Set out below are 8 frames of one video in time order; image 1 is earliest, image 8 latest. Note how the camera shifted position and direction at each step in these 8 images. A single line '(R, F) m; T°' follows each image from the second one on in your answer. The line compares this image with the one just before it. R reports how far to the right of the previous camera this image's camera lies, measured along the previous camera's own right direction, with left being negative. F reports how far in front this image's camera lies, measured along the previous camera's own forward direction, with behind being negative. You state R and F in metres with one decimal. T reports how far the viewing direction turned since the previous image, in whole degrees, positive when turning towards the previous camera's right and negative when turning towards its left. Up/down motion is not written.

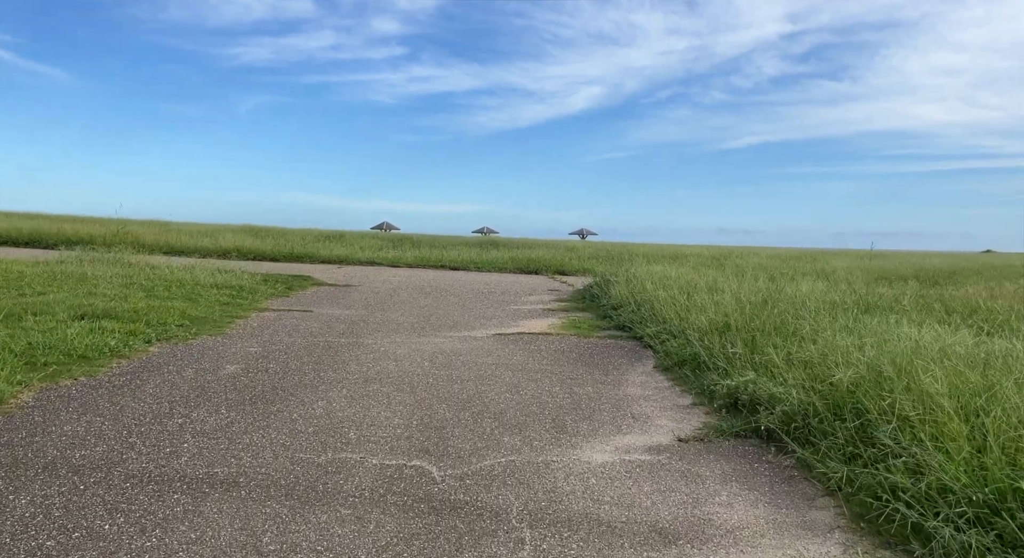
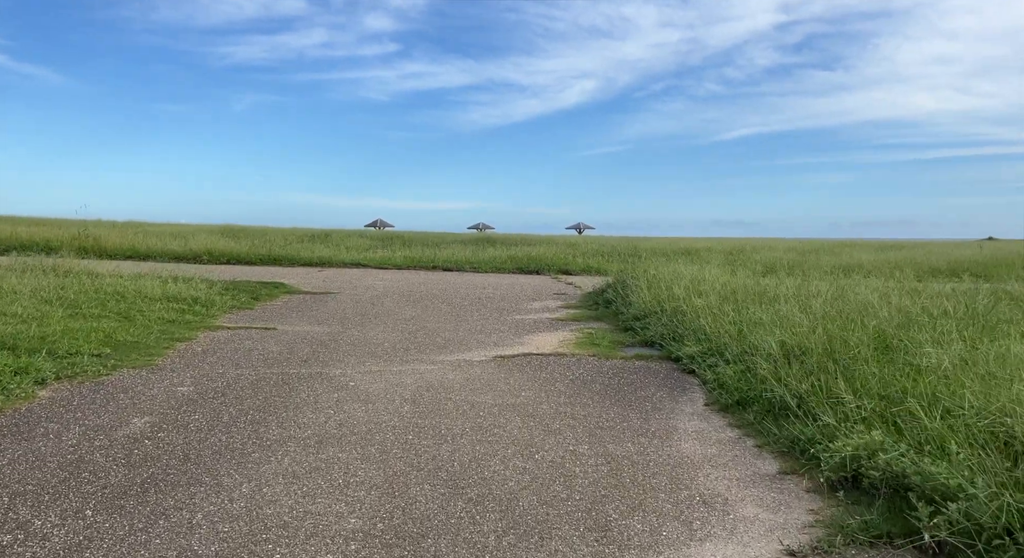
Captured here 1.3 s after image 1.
(-0.1, +1.4) m; 0°
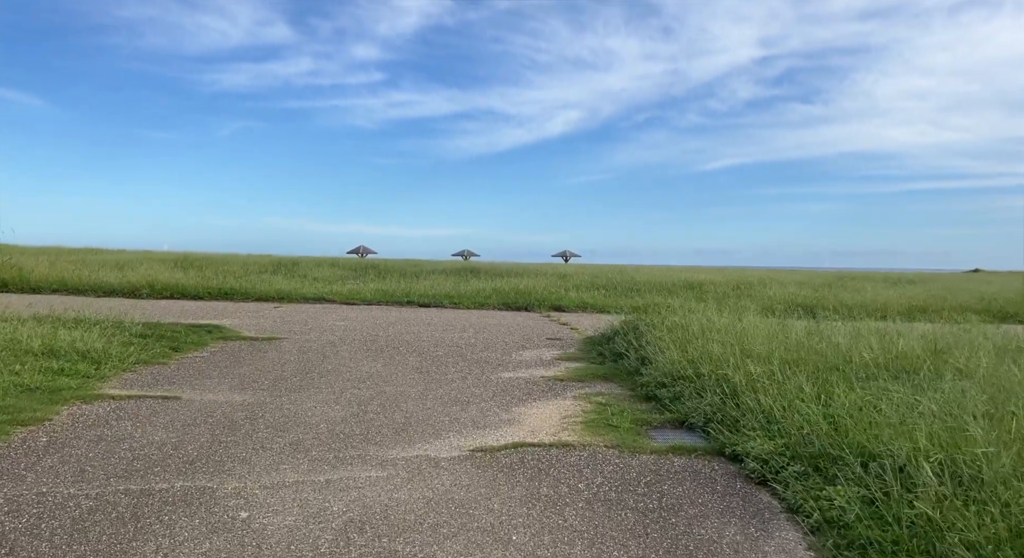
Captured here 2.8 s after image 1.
(0.0, +1.7) m; +1°
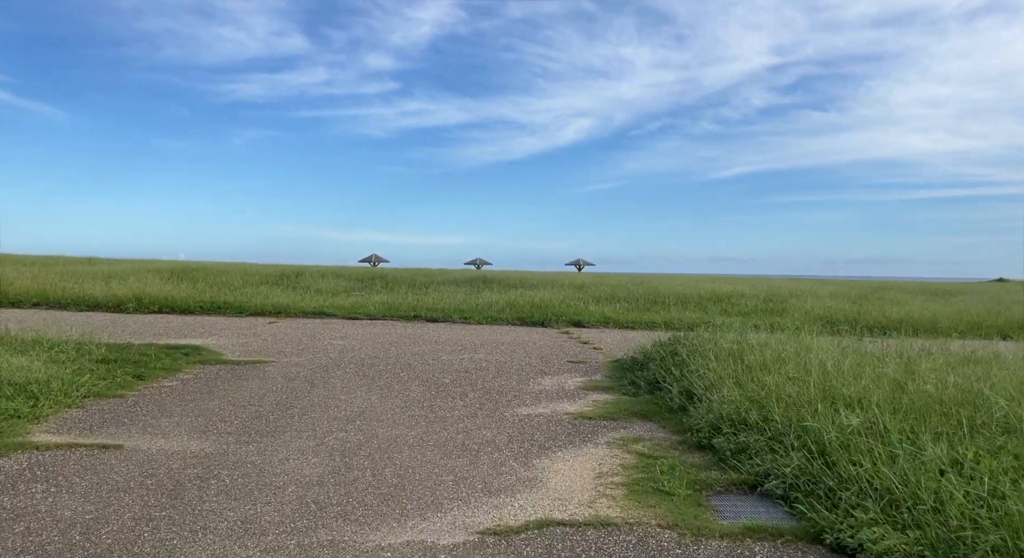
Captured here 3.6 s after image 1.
(0.0, +1.0) m; -1°
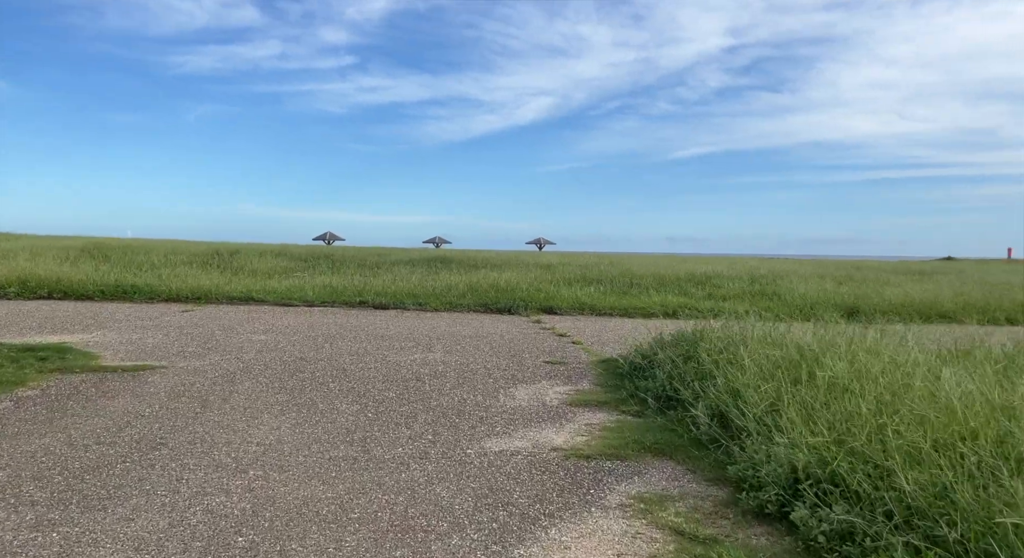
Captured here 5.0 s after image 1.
(0.0, +1.5) m; +4°
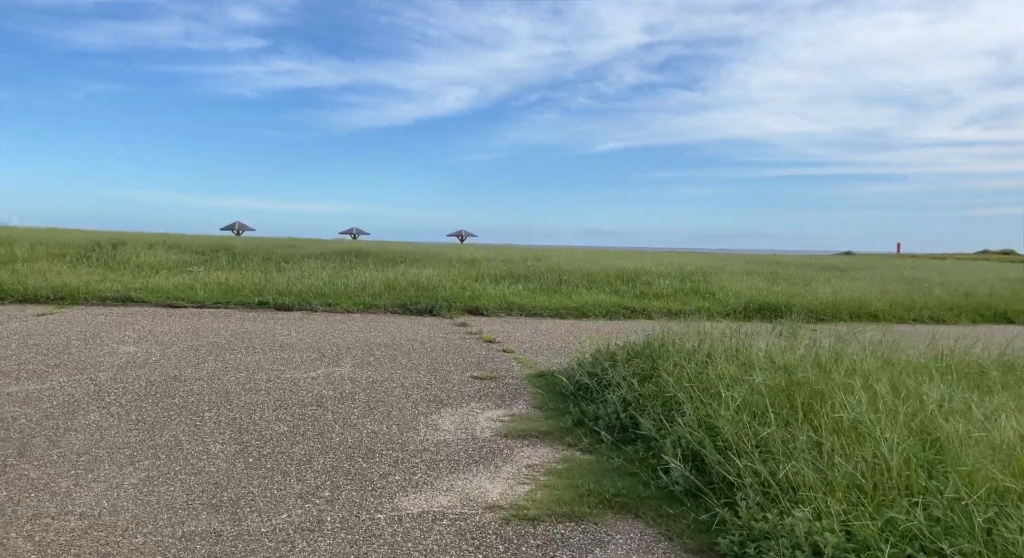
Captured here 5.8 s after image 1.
(0.0, +0.9) m; +7°
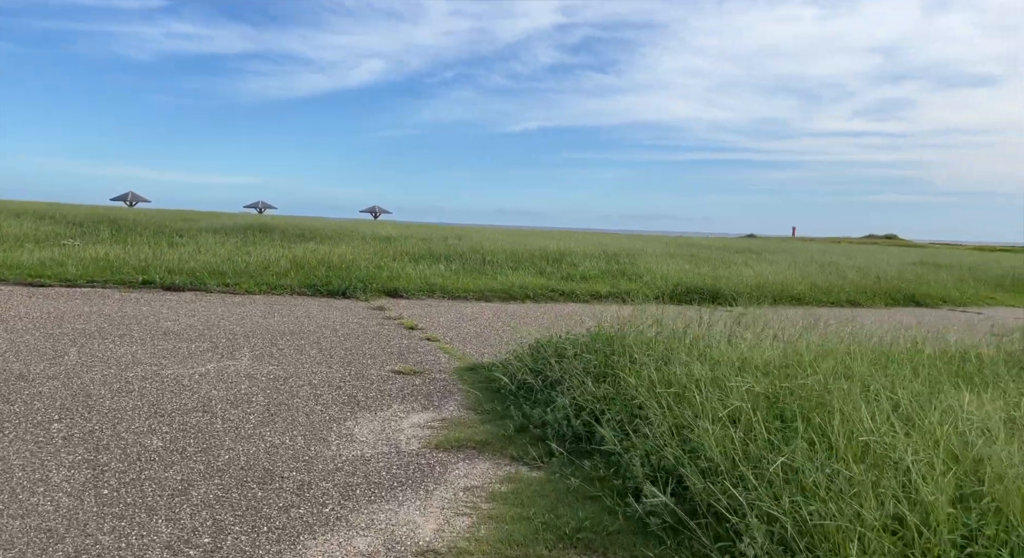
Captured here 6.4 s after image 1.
(-0.1, +0.6) m; +7°
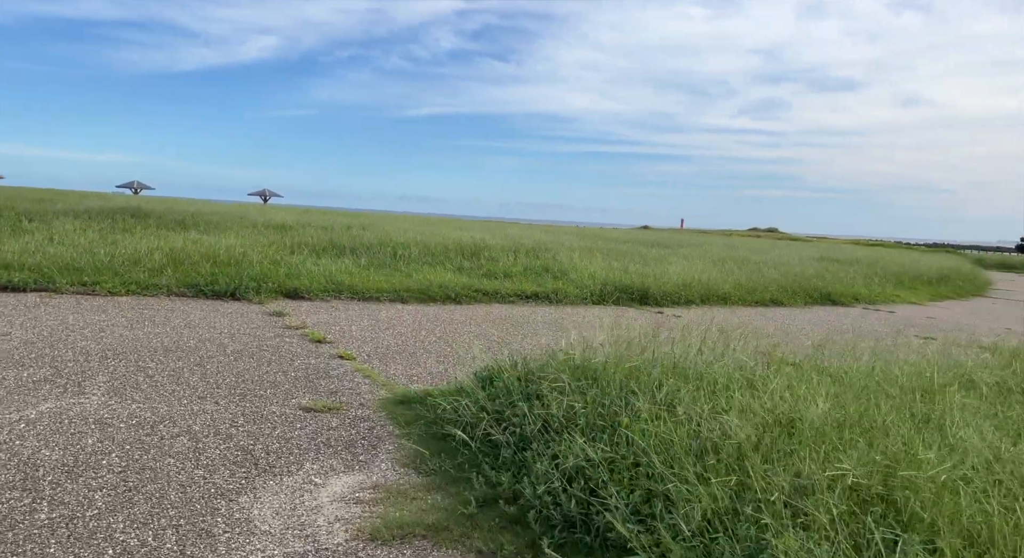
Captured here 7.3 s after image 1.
(-0.2, +0.9) m; +9°
